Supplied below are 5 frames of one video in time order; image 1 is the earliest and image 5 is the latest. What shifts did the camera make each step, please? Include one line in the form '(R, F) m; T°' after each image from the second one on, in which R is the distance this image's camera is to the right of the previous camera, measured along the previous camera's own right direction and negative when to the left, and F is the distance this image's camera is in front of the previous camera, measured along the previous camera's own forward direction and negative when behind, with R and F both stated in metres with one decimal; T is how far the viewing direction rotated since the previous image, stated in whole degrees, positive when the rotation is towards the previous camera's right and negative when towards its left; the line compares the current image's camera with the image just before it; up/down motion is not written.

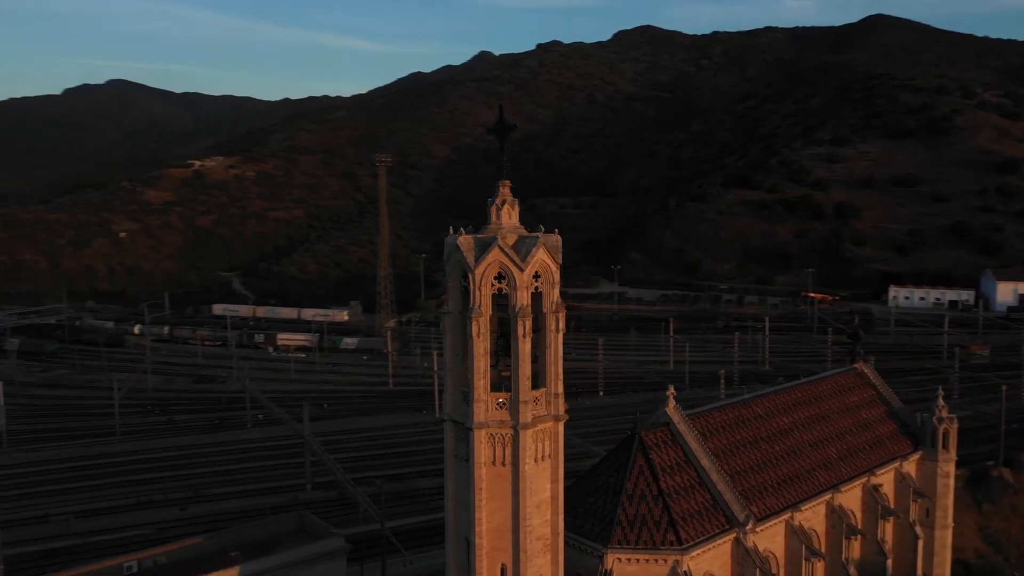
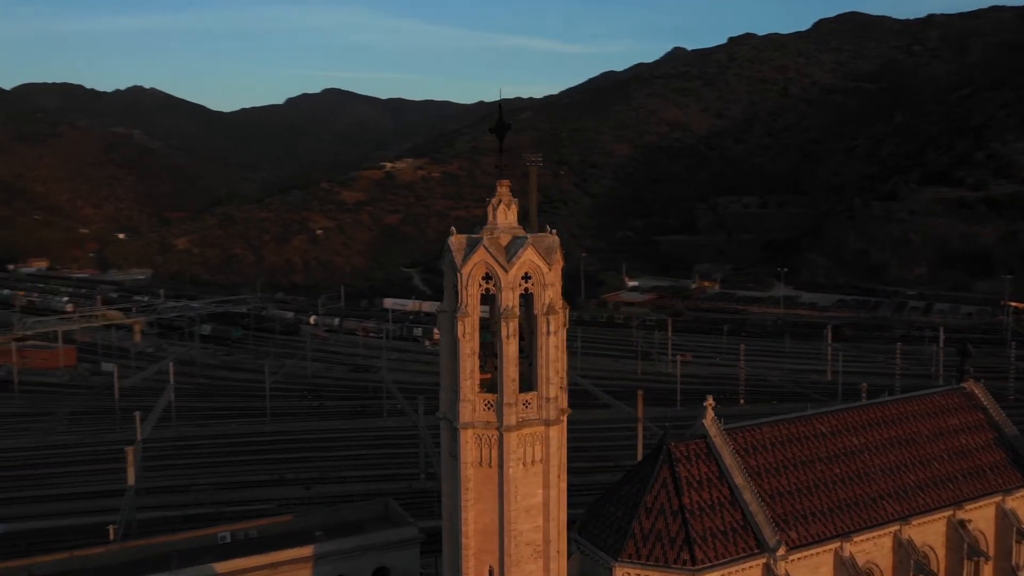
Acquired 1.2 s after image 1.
(+3.5, +0.6) m; -13°
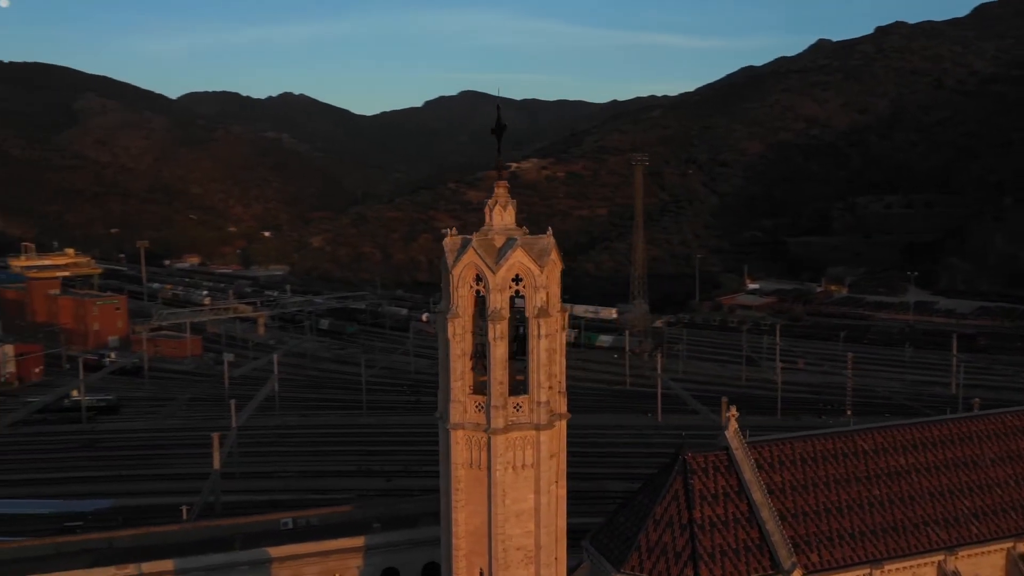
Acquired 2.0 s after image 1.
(+2.4, +0.3) m; -9°
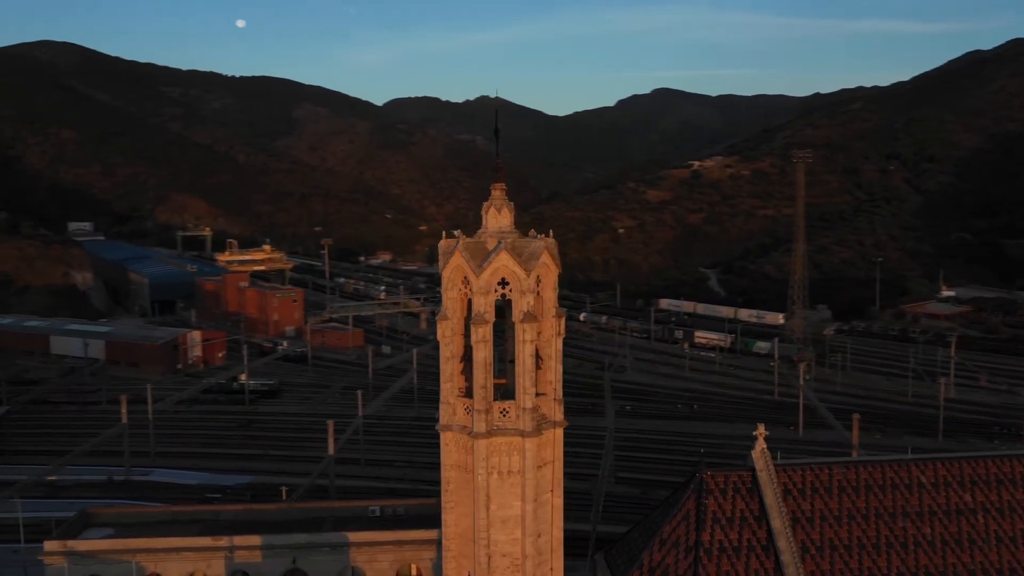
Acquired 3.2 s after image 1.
(+3.4, +0.6) m; -13°
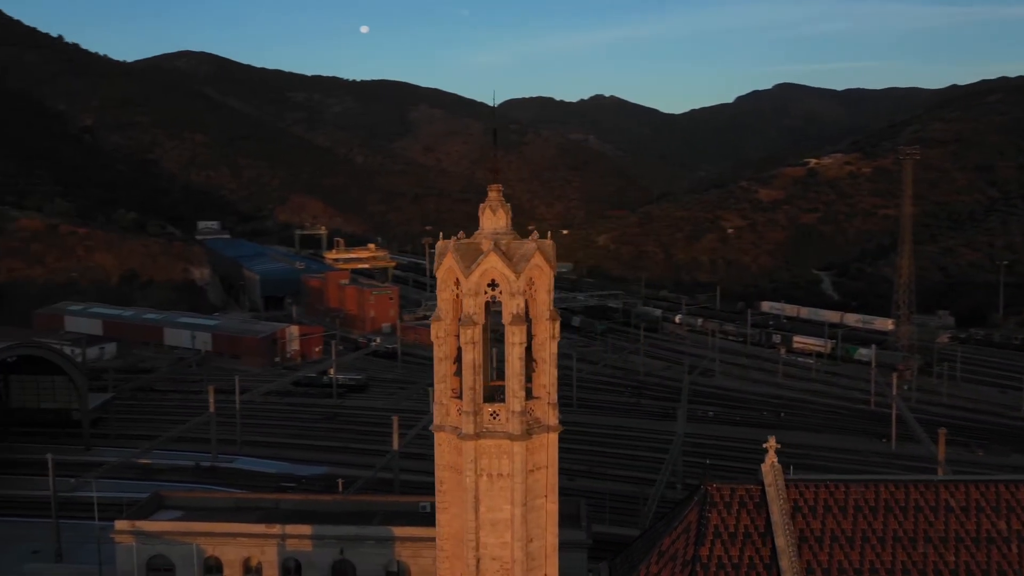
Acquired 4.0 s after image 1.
(+2.1, +0.3) m; -8°
